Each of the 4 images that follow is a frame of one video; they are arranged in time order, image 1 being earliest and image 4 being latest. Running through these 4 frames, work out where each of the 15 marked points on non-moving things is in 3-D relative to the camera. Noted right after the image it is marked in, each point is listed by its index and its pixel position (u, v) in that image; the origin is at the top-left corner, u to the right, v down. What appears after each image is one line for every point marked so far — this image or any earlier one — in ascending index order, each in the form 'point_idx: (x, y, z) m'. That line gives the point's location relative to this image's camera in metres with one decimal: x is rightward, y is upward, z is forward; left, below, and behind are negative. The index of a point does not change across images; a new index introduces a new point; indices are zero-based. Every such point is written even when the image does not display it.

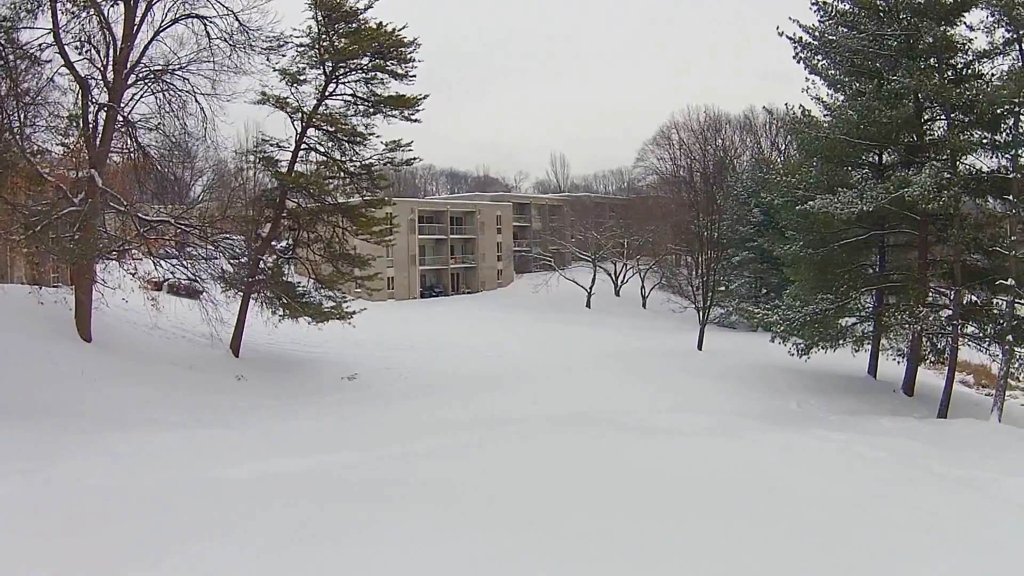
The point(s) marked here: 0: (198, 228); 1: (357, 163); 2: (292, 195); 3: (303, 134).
0: (-5.6, +1.1, +11.6) m
1: (-3.2, +2.6, +13.7) m
2: (-4.4, +1.9, +13.2) m
3: (-4.1, +3.0, +12.8) m
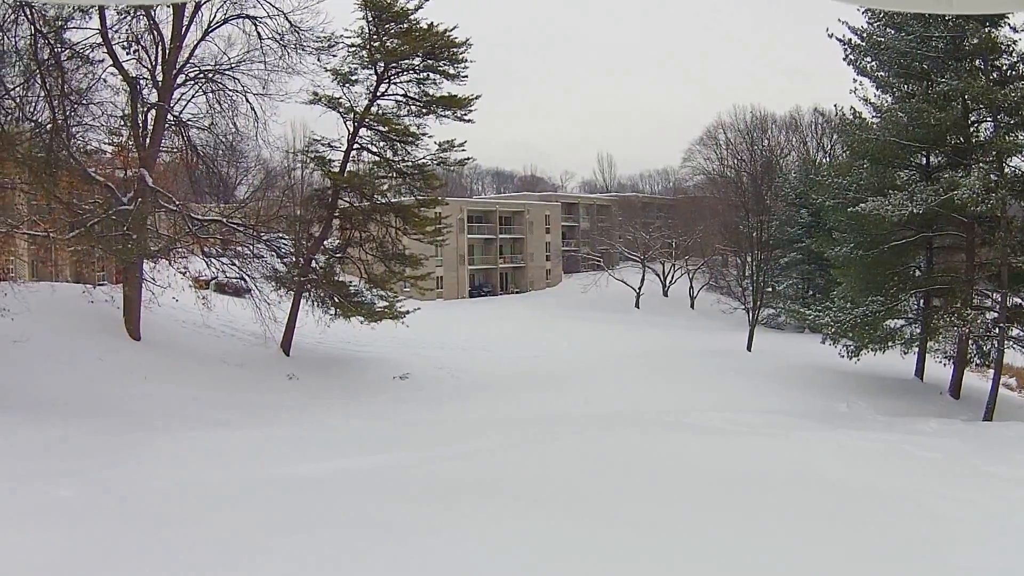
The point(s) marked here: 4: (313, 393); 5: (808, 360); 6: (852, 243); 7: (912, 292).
0: (-4.8, +1.1, +12.4) m
1: (-2.2, +2.6, +14.3) m
2: (-3.5, +1.9, +13.9) m
3: (-3.1, +3.0, +13.5) m
4: (-3.6, -1.9, +12.1) m
5: (+7.0, -1.7, +15.7) m
6: (+6.8, +0.9, +13.0) m
7: (+7.4, -0.1, +12.1) m
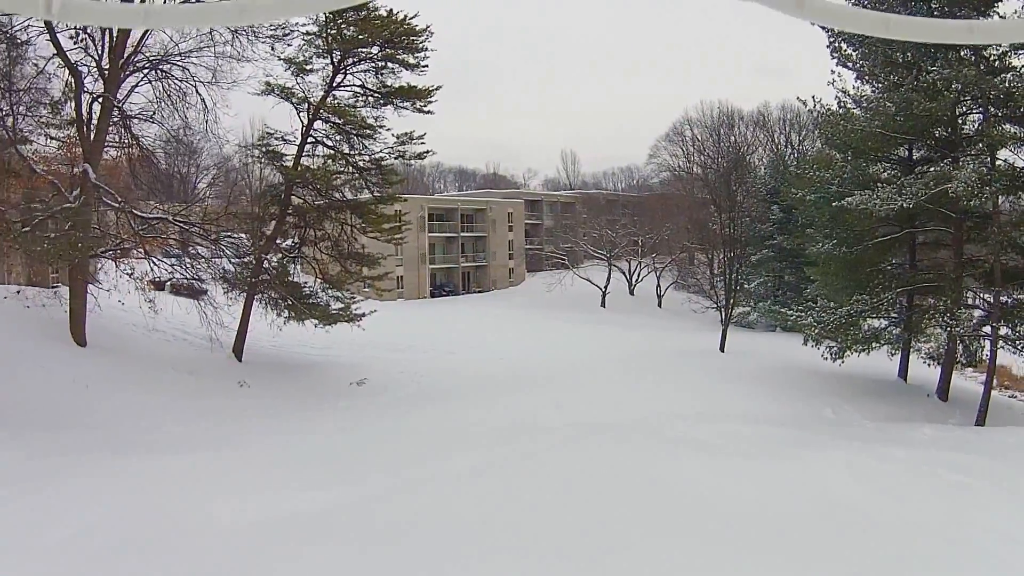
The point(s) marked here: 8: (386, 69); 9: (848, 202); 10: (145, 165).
0: (-5.4, +1.1, +11.2) m
1: (-2.9, +2.6, +13.3) m
2: (-4.1, +1.9, +12.8) m
3: (-3.8, +3.0, +12.4) m
4: (-4.1, -1.9, +11.1) m
5: (+6.3, -1.7, +15.2) m
6: (+6.1, +0.9, +12.5) m
7: (+6.8, 0.0, +11.7) m
8: (-2.5, +4.3, +13.1) m
9: (+5.7, +1.5, +11.2) m
10: (-6.5, +2.2, +11.4) m
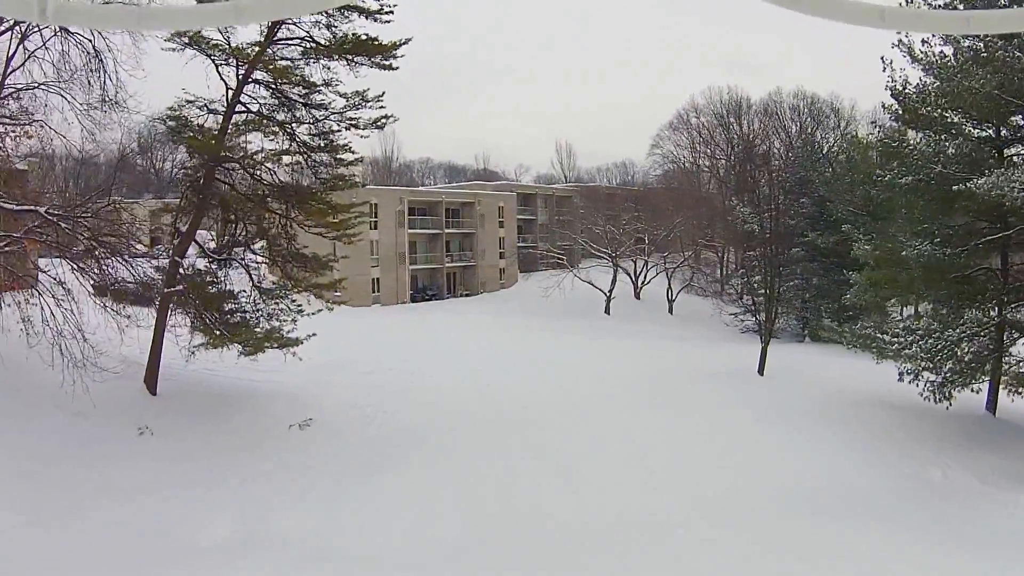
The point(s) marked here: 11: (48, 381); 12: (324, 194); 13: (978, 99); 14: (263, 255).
0: (-5.5, +0.9, +8.5) m
1: (-3.1, +2.5, +10.6) m
2: (-4.3, +1.7, +10.1) m
3: (-3.9, +2.8, +9.7) m
4: (-4.2, -2.1, +8.4) m
5: (+6.1, -1.8, +12.6) m
6: (+6.0, +0.7, +9.9) m
7: (+6.7, -0.2, +9.1) m
8: (-2.7, +4.2, +10.4) m
9: (+5.6, +1.3, +8.6) m
10: (-6.6, +2.0, +8.7) m
11: (-6.5, -1.3, +9.2) m
12: (-2.9, +1.5, +10.5) m
13: (+6.0, +2.5, +8.8) m
14: (-3.8, +0.5, +10.5) m
